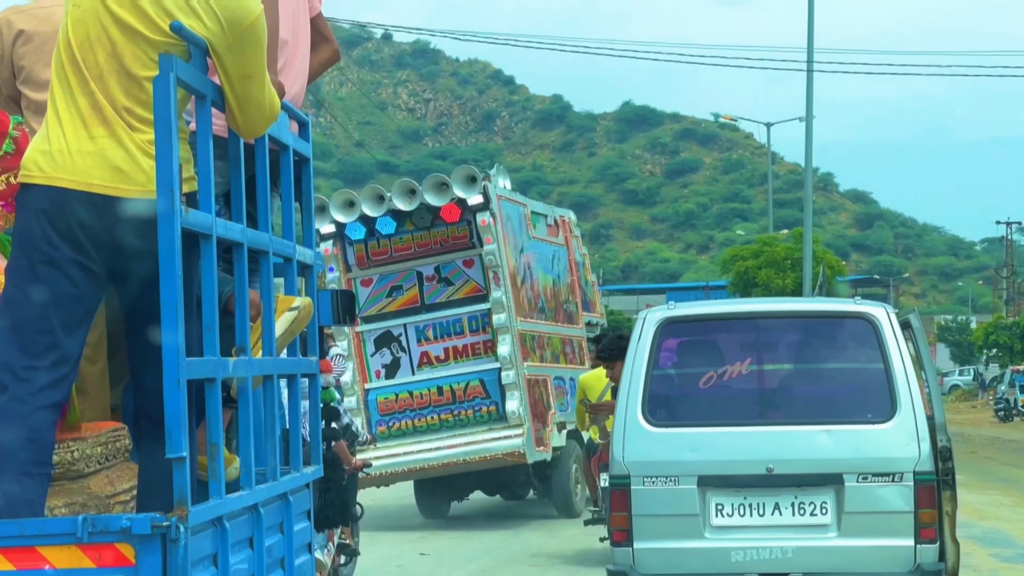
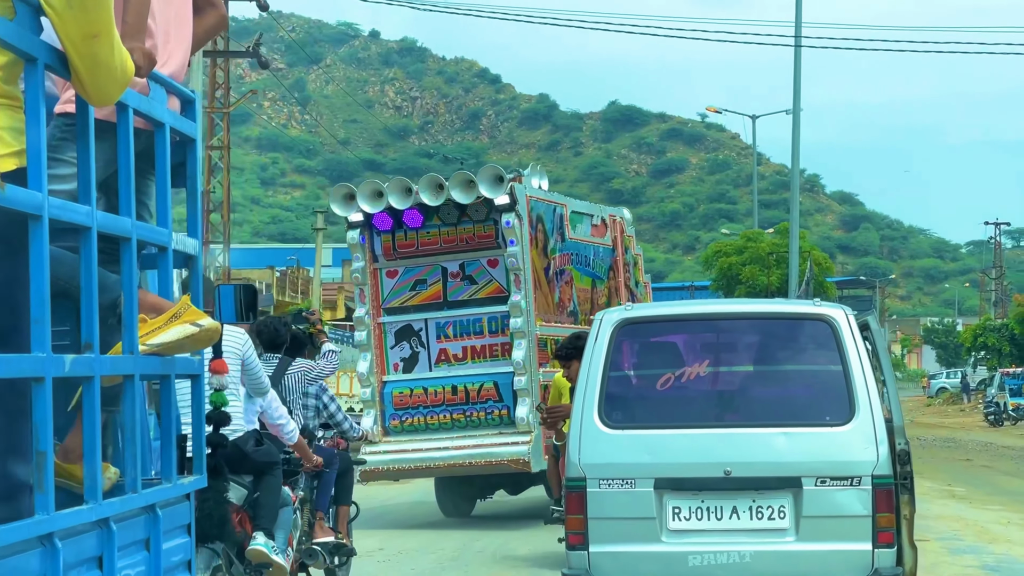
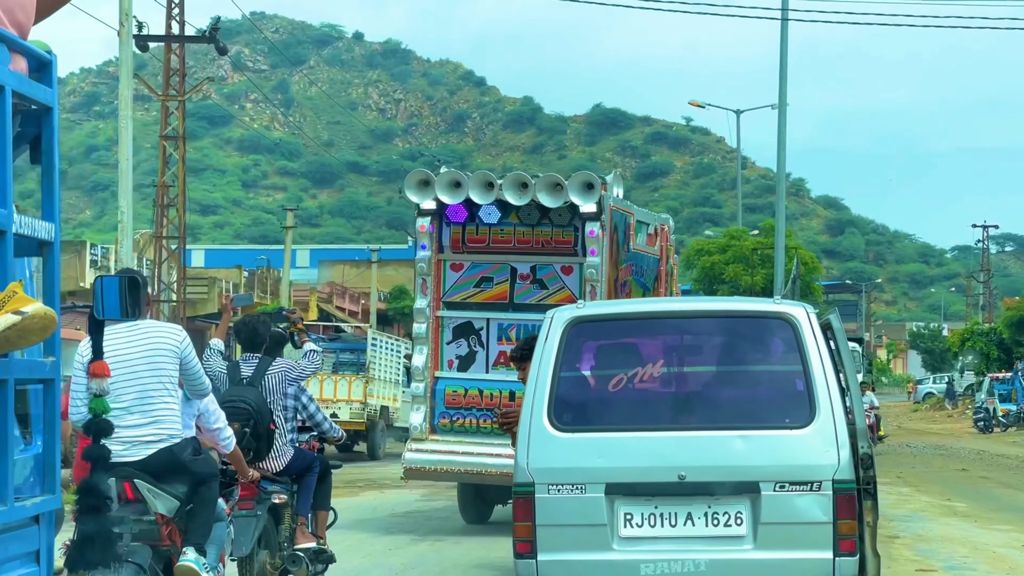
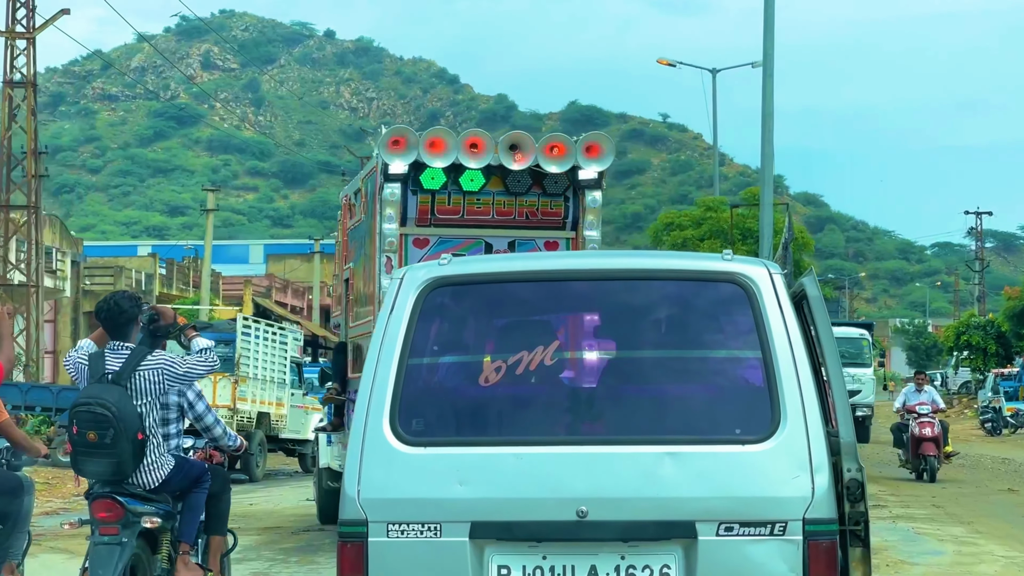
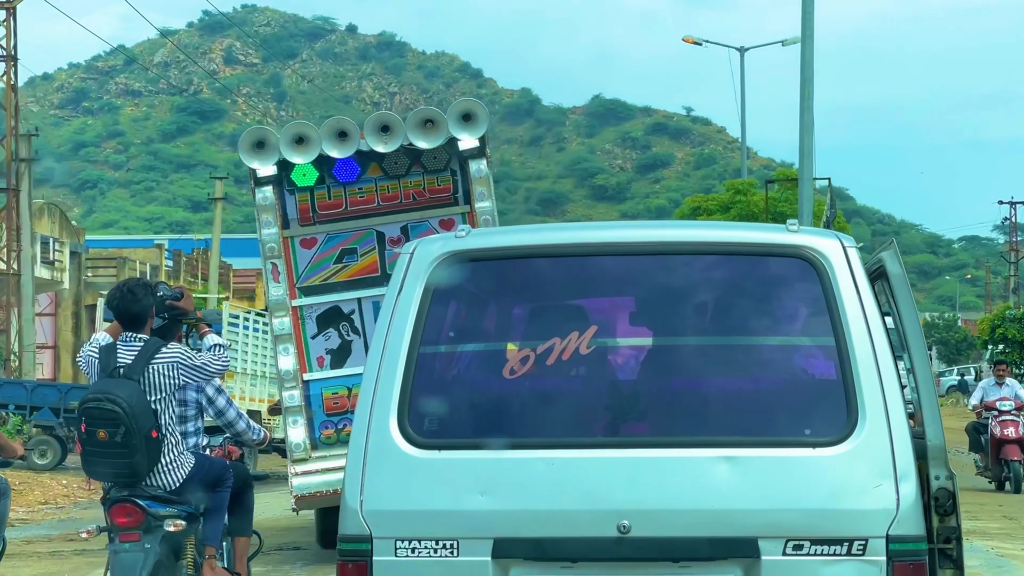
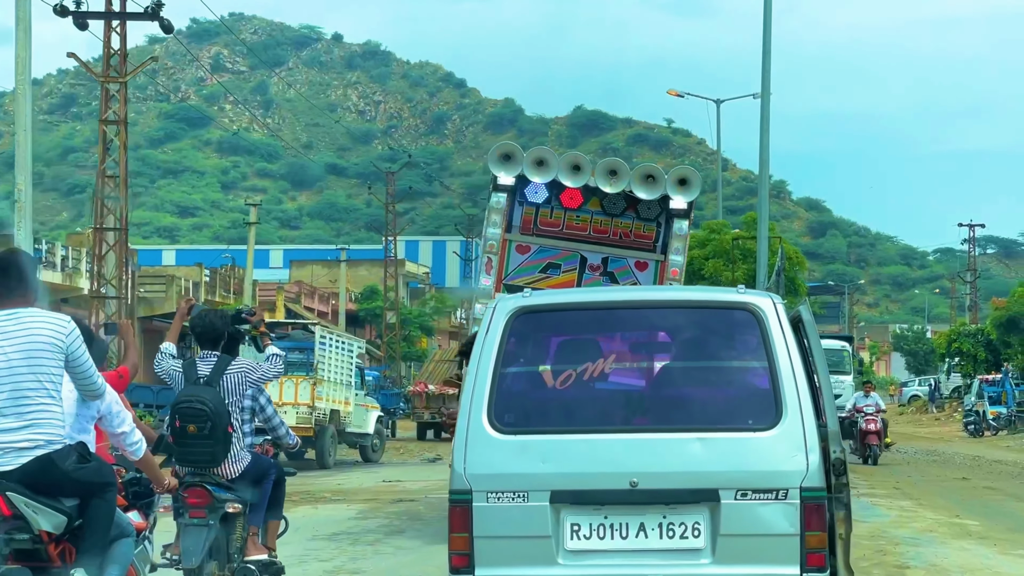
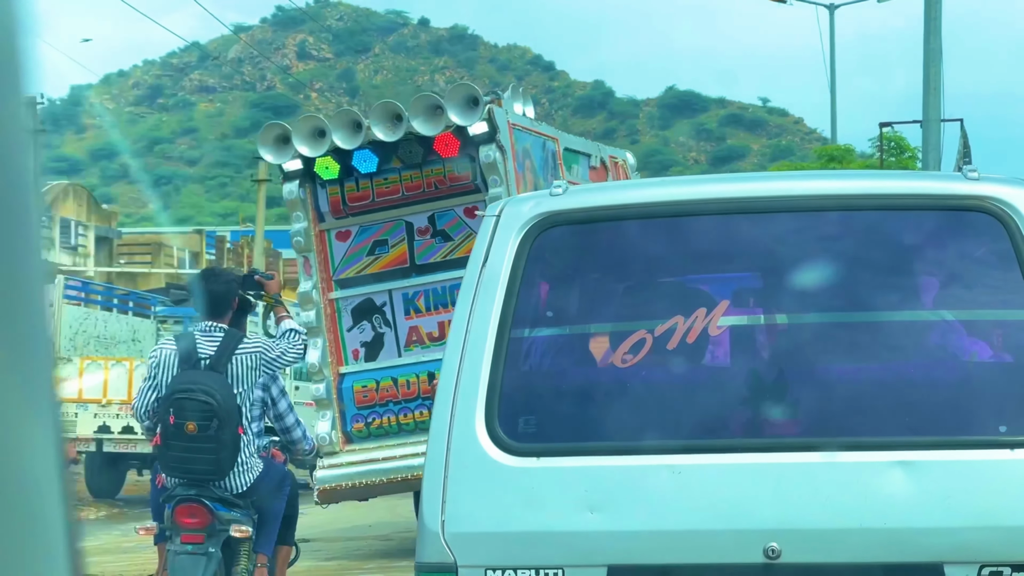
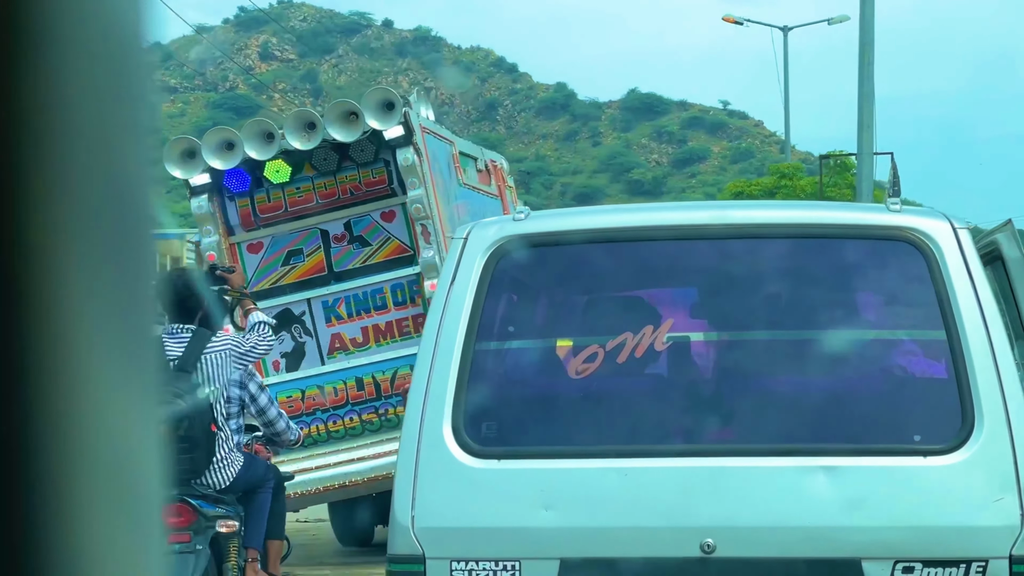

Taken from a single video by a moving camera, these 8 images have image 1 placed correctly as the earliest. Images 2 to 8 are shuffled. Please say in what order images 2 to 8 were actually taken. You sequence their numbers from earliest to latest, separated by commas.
2, 3, 6, 4, 5, 8, 7
